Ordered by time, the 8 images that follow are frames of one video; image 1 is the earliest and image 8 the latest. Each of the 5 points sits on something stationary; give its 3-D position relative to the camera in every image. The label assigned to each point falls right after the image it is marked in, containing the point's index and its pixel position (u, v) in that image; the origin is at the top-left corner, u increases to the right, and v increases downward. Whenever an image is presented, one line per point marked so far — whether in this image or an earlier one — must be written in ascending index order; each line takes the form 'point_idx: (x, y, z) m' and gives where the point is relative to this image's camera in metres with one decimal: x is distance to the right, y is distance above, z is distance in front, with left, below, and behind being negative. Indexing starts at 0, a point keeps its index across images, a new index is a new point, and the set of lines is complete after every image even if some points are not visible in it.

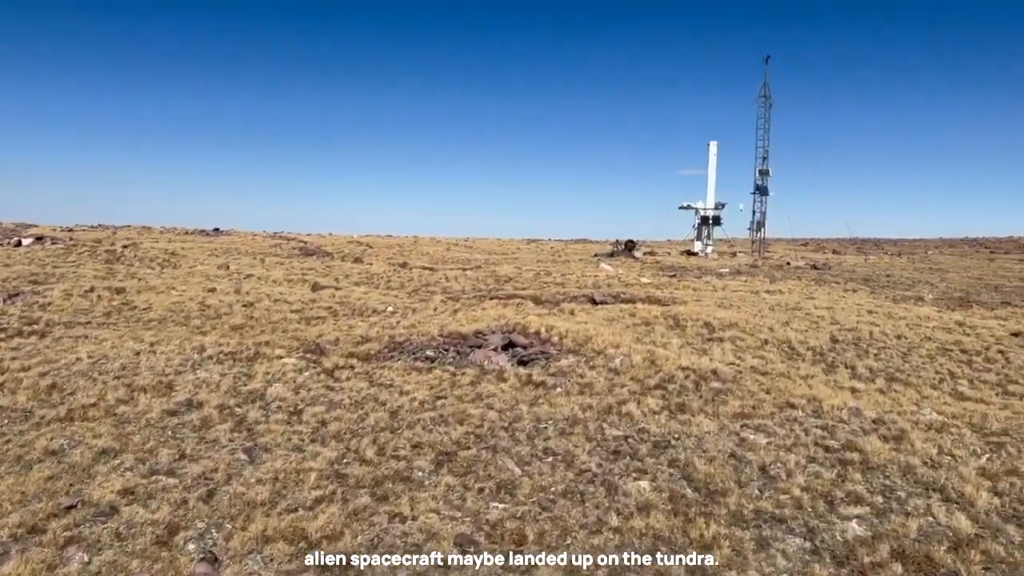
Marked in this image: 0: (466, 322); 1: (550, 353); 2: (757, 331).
0: (-1.1, -0.8, +18.4) m
1: (+0.7, -1.2, +14.5) m
2: (+5.8, -1.0, +18.4) m
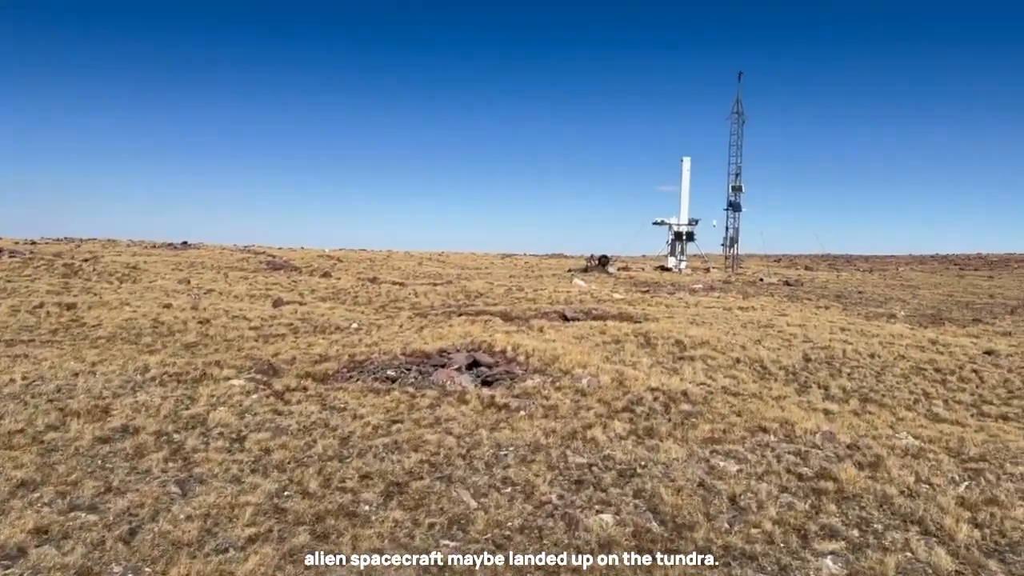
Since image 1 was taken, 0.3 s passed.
0: (-1.9, -1.2, +17.8) m
1: (+0.1, -1.5, +13.9) m
2: (+5.0, -1.4, +18.0) m
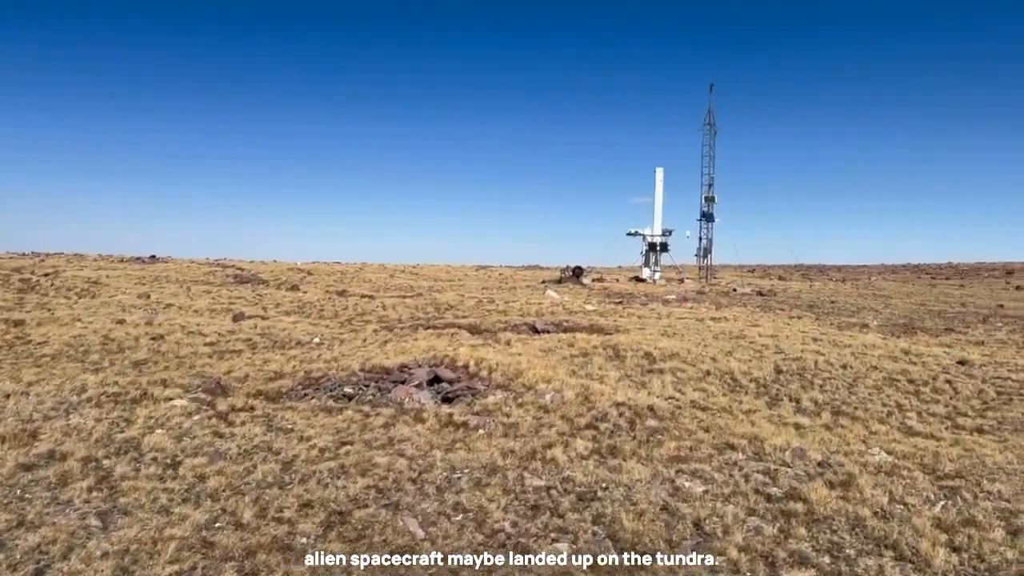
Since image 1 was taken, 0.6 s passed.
0: (-2.7, -1.5, +17.2) m
1: (-0.6, -1.7, +13.3) m
2: (+4.2, -1.7, +17.6) m
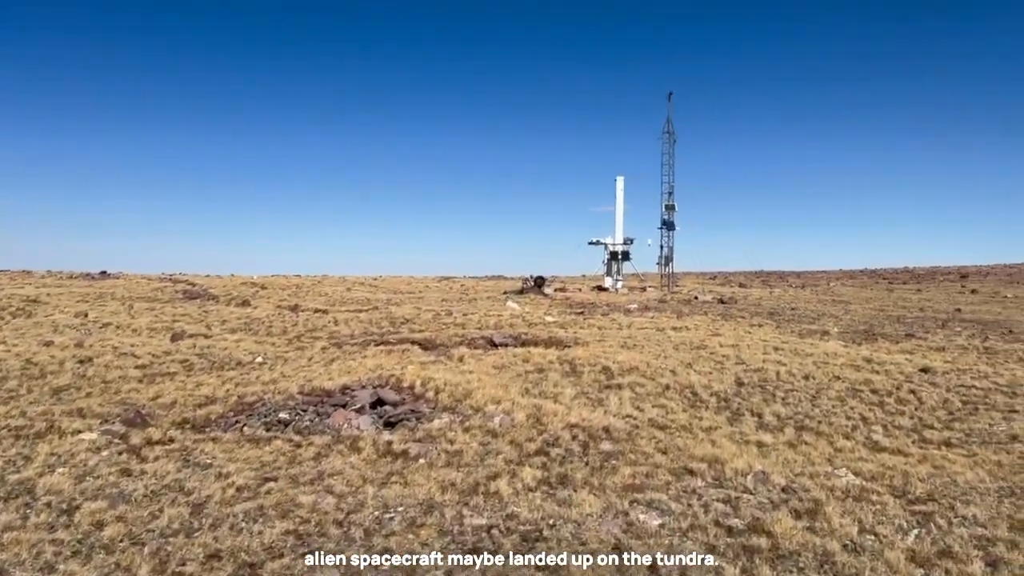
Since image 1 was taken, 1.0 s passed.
0: (-3.7, -1.8, +16.2) m
1: (-1.4, -2.0, +12.5) m
2: (+3.2, -1.9, +16.9) m
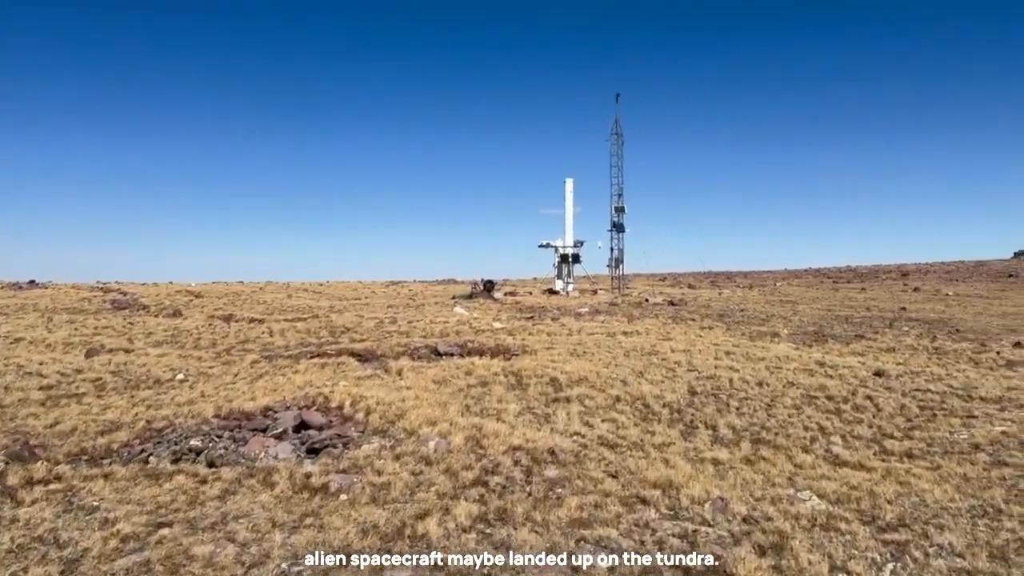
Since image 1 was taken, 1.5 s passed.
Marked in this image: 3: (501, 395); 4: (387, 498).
0: (-4.8, -2.0, +15.0) m
1: (-2.4, -2.1, +11.3) m
2: (+2.0, -2.0, +16.0) m
3: (-0.2, -2.0, +14.3) m
4: (-1.4, -2.4, +8.8) m
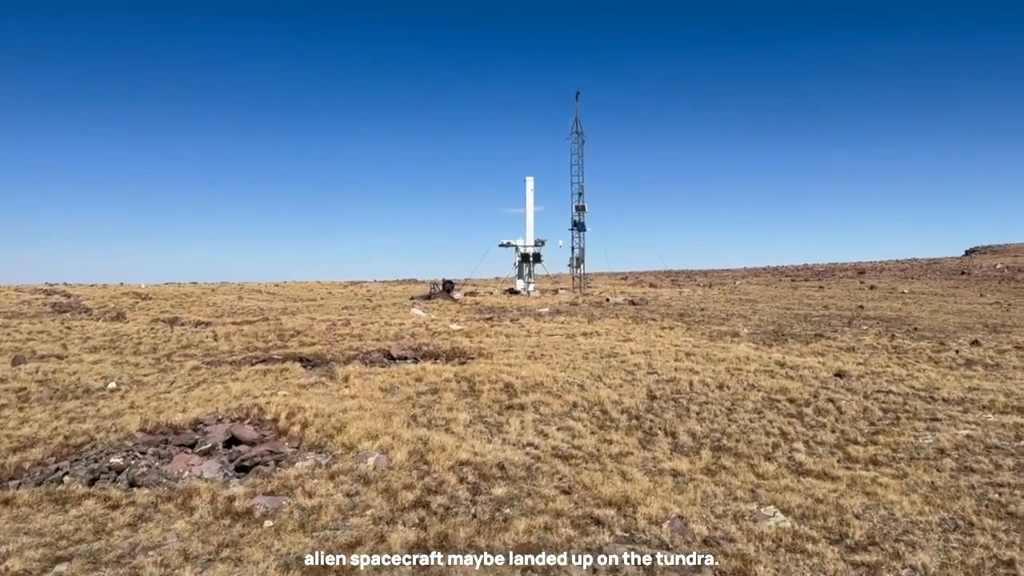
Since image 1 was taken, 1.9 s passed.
0: (-5.7, -2.1, +14.0) m
1: (-3.1, -2.2, +10.5) m
2: (+1.0, -2.0, +15.4) m
3: (-1.0, -2.0, +13.6) m
4: (-2.0, -2.4, +8.0) m
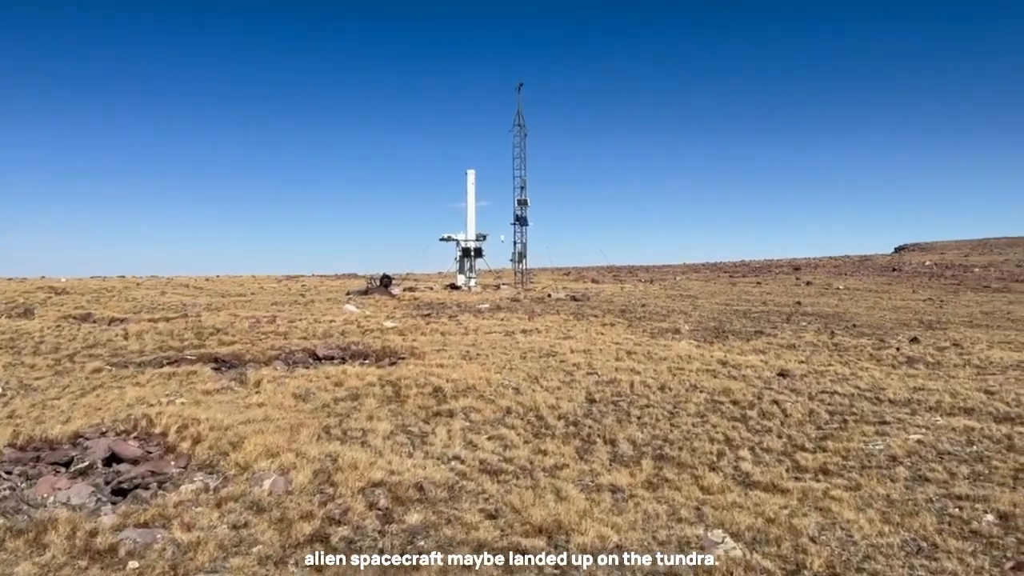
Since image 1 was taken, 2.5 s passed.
0: (-6.9, -2.0, +12.4) m
1: (-4.0, -2.1, +9.1) m
2: (-0.2, -2.0, +14.3) m
3: (-2.2, -1.9, +12.3) m
4: (-2.7, -2.4, +6.7) m
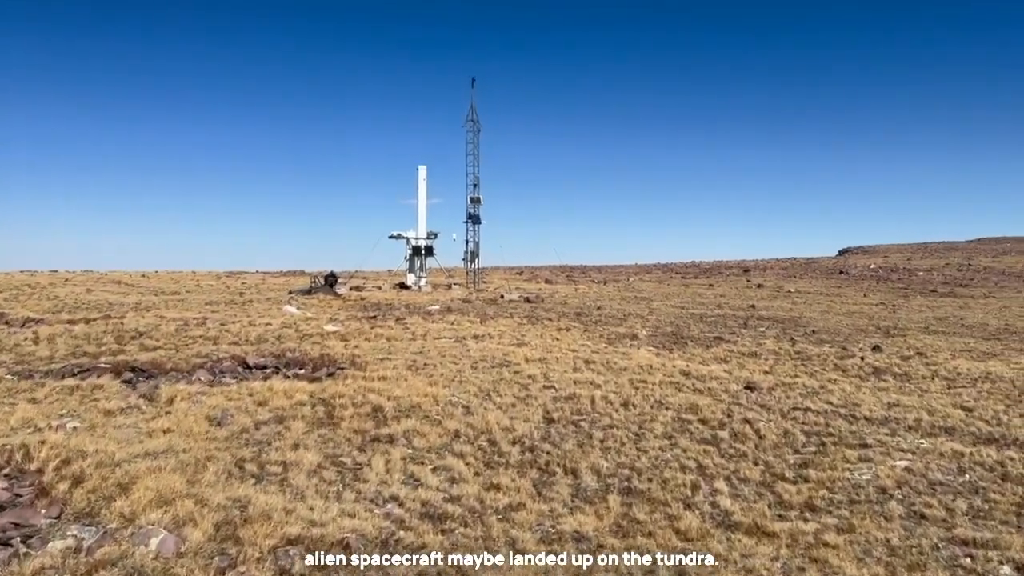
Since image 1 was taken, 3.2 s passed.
0: (-7.6, -2.0, +10.5) m
1: (-4.5, -2.2, +7.4) m
2: (-1.1, -2.1, +12.8) m
3: (-2.9, -2.0, +10.7) m
4: (-3.1, -2.5, +5.0) m
